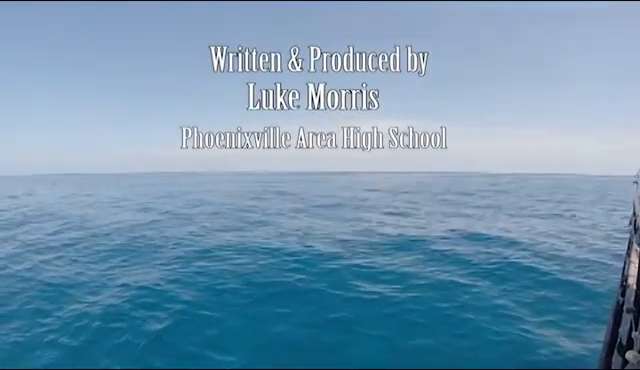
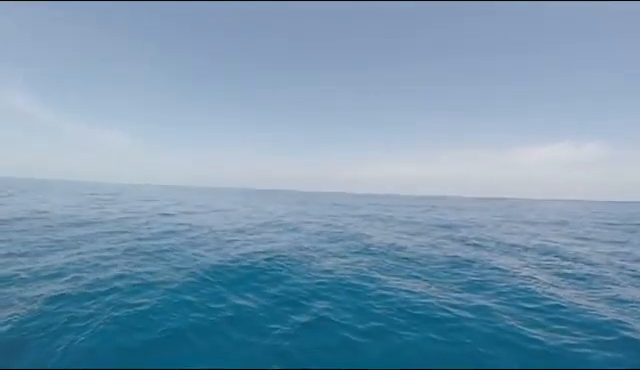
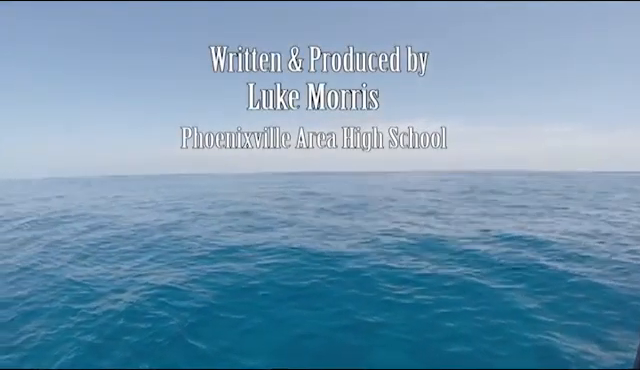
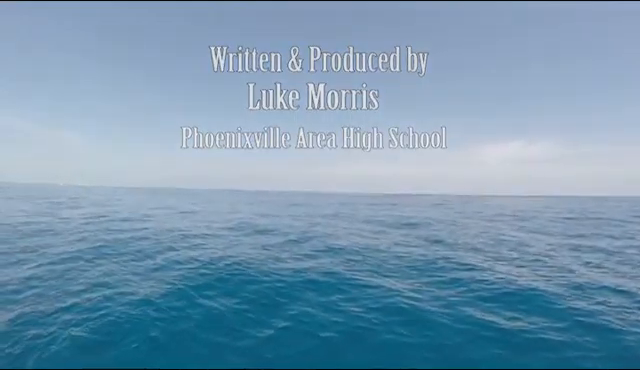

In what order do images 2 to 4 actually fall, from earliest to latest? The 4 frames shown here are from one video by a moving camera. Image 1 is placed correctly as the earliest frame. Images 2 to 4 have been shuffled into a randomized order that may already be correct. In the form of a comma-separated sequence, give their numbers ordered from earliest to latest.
3, 4, 2
